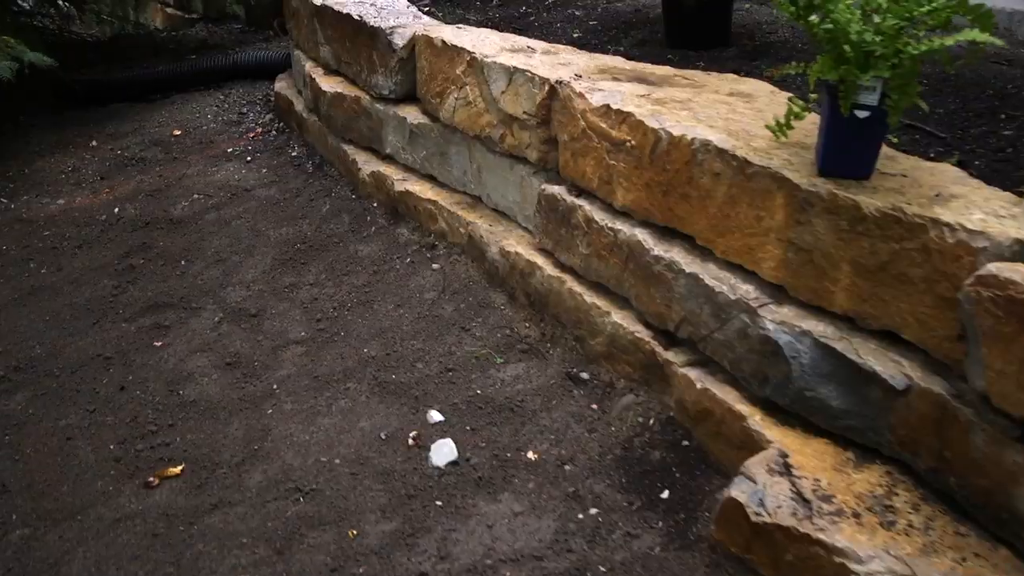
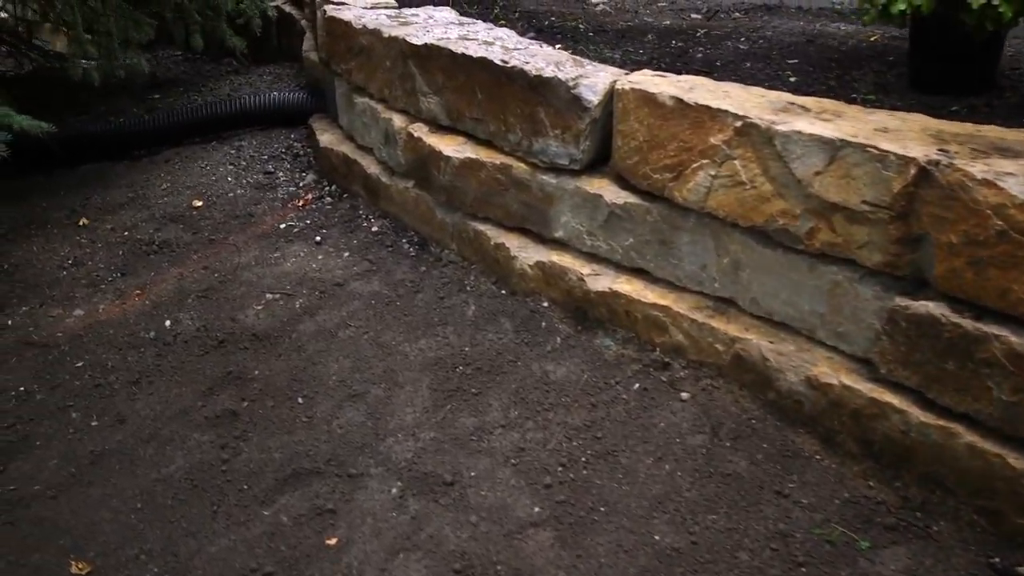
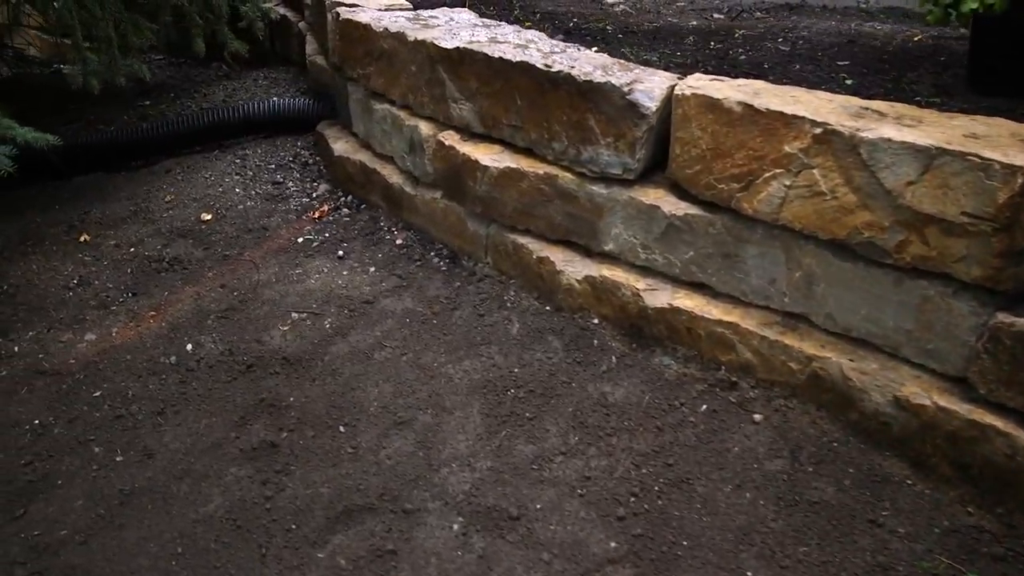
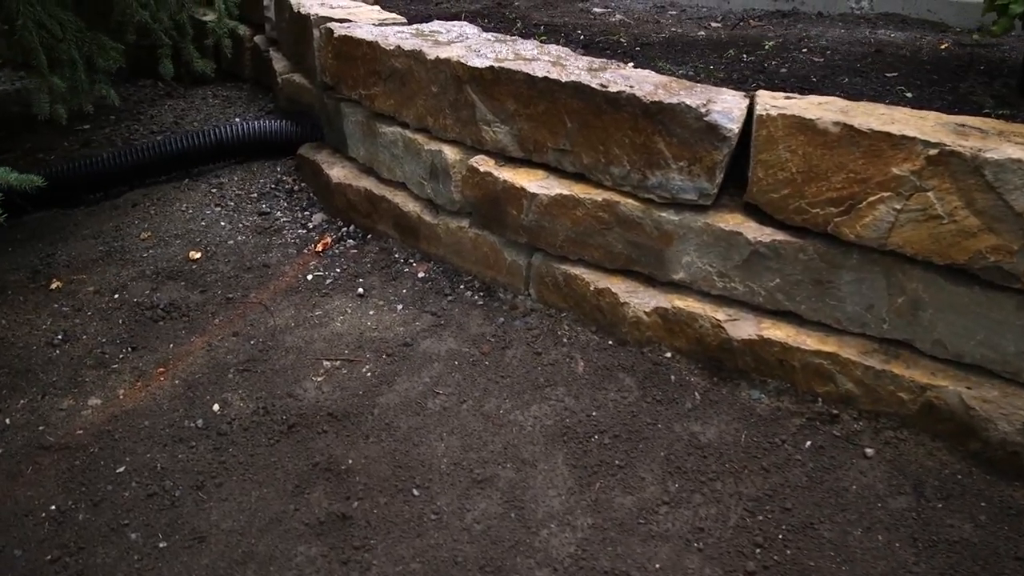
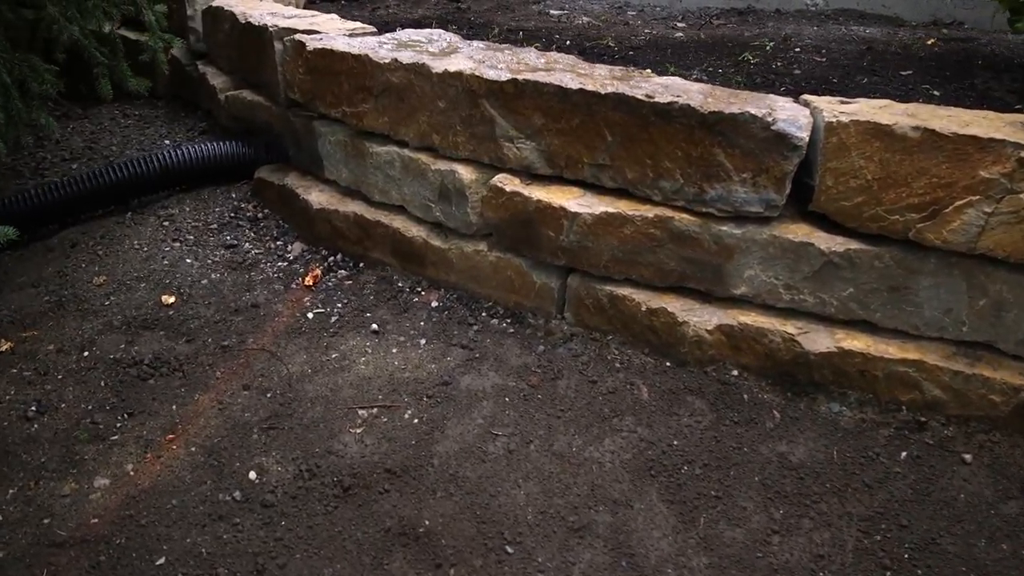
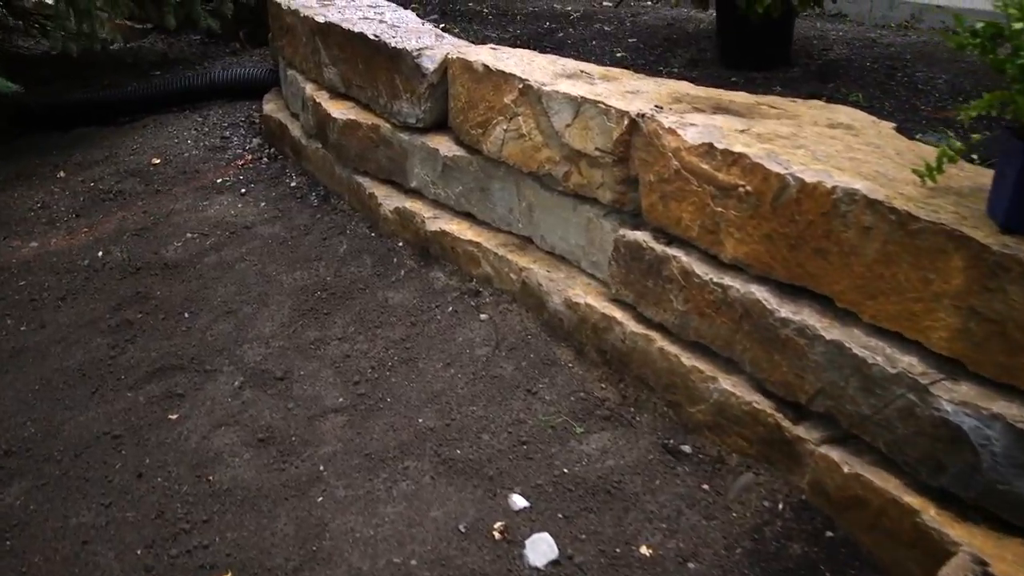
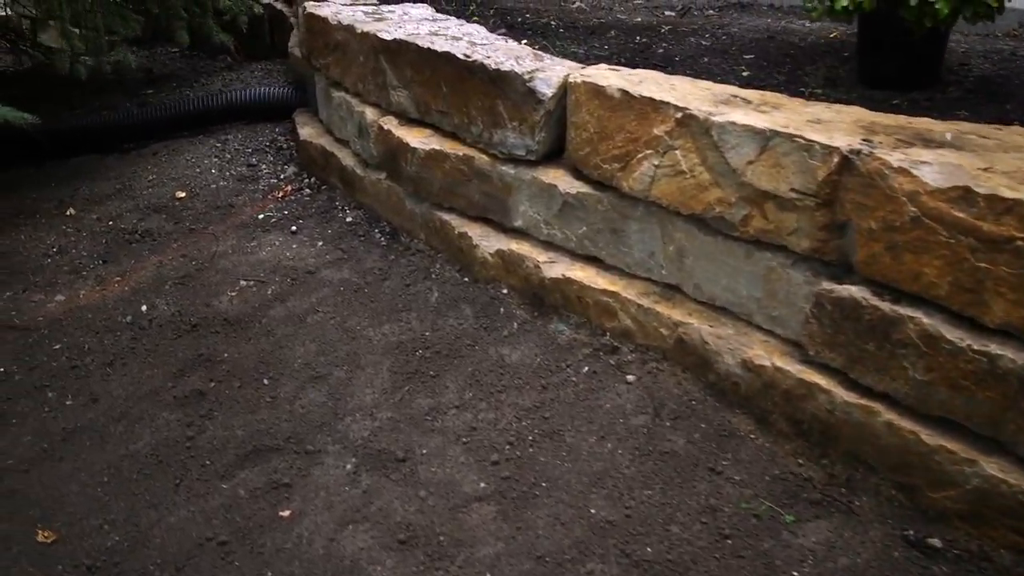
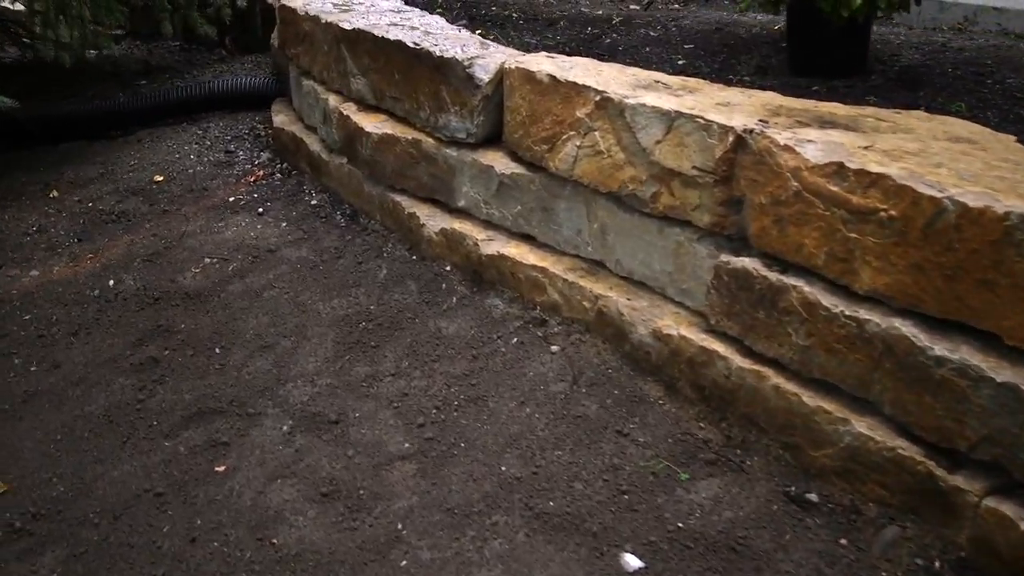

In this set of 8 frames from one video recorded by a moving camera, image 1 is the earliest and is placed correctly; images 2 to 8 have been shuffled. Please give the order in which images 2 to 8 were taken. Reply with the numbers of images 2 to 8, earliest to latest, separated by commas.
6, 8, 7, 2, 3, 4, 5
